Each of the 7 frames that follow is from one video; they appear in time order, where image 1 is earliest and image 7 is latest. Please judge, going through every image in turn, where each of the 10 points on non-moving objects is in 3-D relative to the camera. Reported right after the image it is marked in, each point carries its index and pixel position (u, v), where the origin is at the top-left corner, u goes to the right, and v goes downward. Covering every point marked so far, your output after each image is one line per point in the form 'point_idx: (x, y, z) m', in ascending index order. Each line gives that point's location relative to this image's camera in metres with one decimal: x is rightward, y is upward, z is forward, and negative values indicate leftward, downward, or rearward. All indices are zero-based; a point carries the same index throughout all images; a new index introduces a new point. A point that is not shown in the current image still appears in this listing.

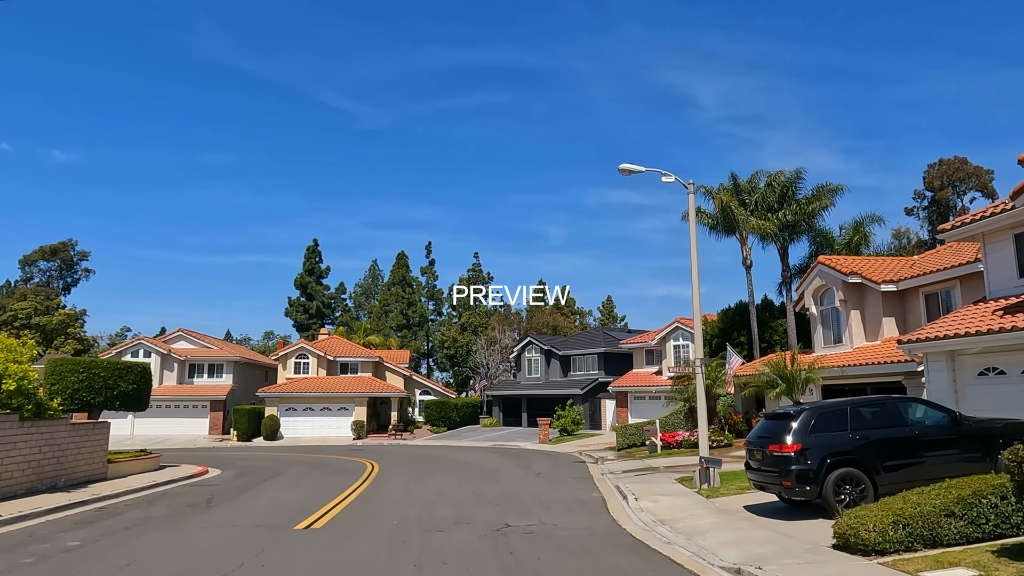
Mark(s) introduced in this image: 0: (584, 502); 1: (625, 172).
0: (+1.5, -4.5, +14.8) m
1: (+2.8, +2.8, +17.4) m
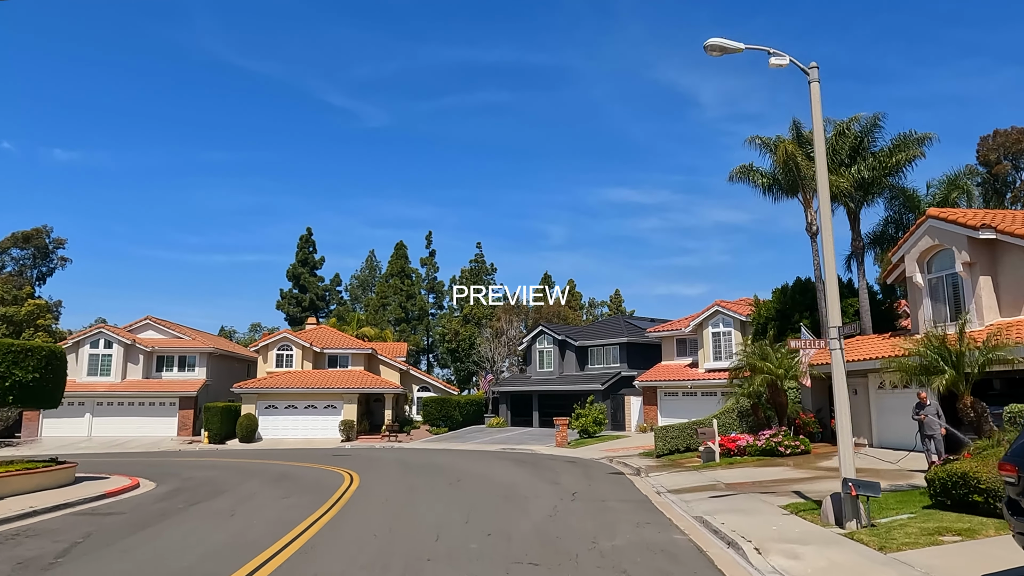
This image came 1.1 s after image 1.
0: (+2.1, -3.4, +9.1) m
1: (+3.4, +3.9, +11.6) m
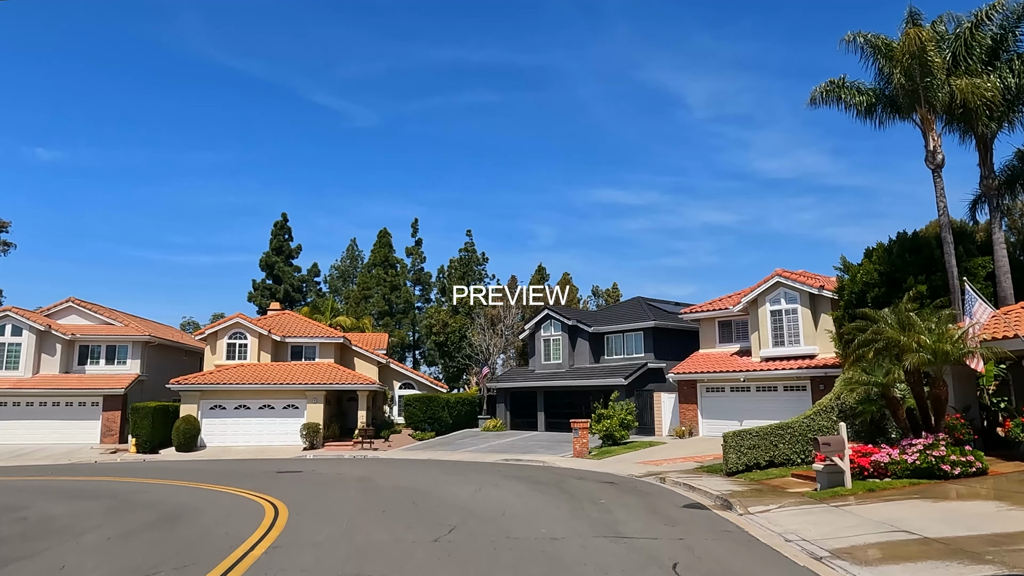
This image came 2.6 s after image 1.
0: (+2.7, -2.1, +1.5) m
1: (+3.9, +5.3, +4.1) m
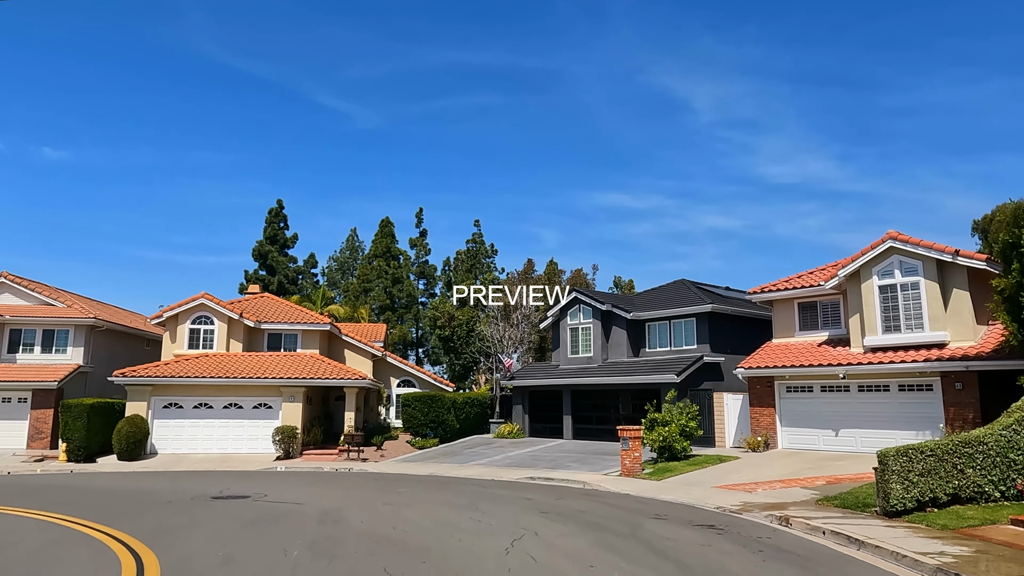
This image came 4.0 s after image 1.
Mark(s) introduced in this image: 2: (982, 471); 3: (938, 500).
0: (+3.4, -1.0, -5.0) m
1: (+4.7, +6.4, -2.4) m
2: (+8.2, -3.2, +12.2) m
3: (+7.2, -3.6, +11.9) m
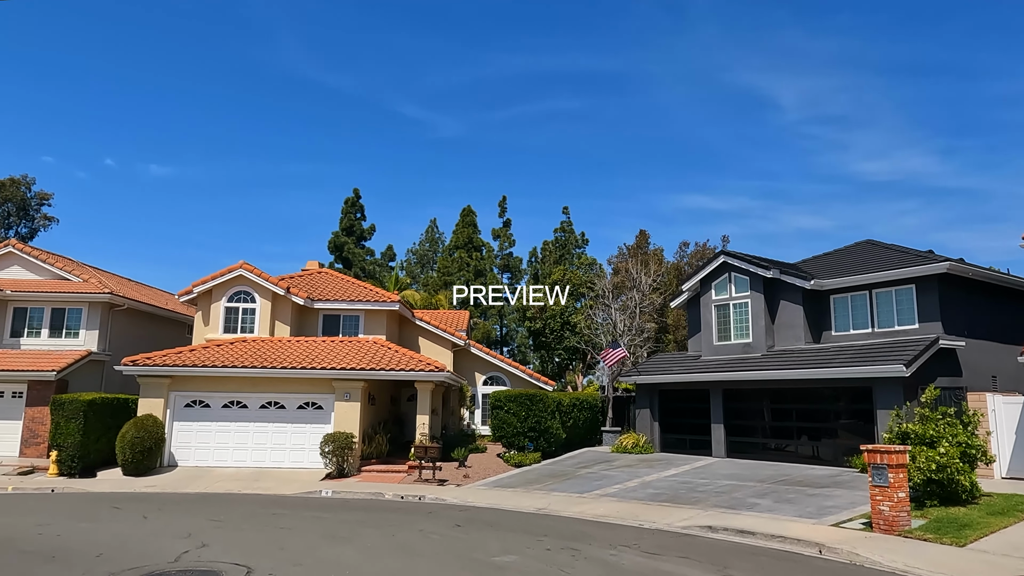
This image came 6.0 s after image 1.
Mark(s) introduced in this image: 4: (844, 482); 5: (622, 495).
0: (+3.4, +0.5, -13.2) m
1: (+4.9, +7.9, -10.7) m
2: (+10.1, -1.8, +3.3) m
3: (+9.2, -2.2, +3.1) m
4: (+7.5, -4.4, +16.0) m
5: (+2.6, -4.9, +16.6) m
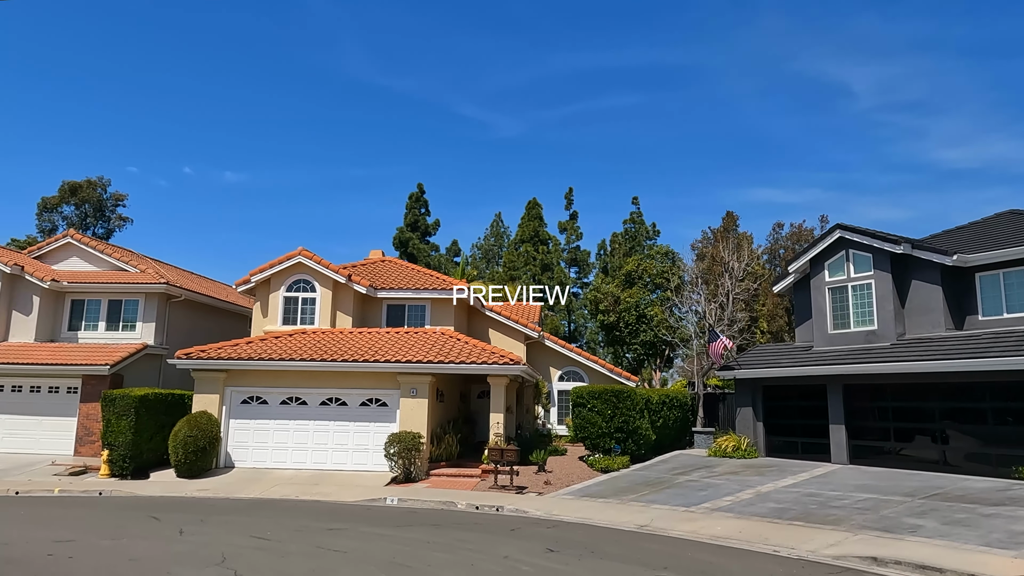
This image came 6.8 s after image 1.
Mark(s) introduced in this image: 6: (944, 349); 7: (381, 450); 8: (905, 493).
0: (+2.5, +1.0, -15.8) m
1: (+4.2, +8.3, -13.5) m
2: (+10.7, -1.2, 0.0) m
3: (+9.7, -1.6, -0.2) m
4: (+9.3, -3.8, +12.8) m
5: (+4.5, -4.3, +13.8) m
6: (+10.4, -1.5, +17.0) m
7: (-3.6, -4.5, +19.5) m
8: (+7.9, -4.1, +14.1) m
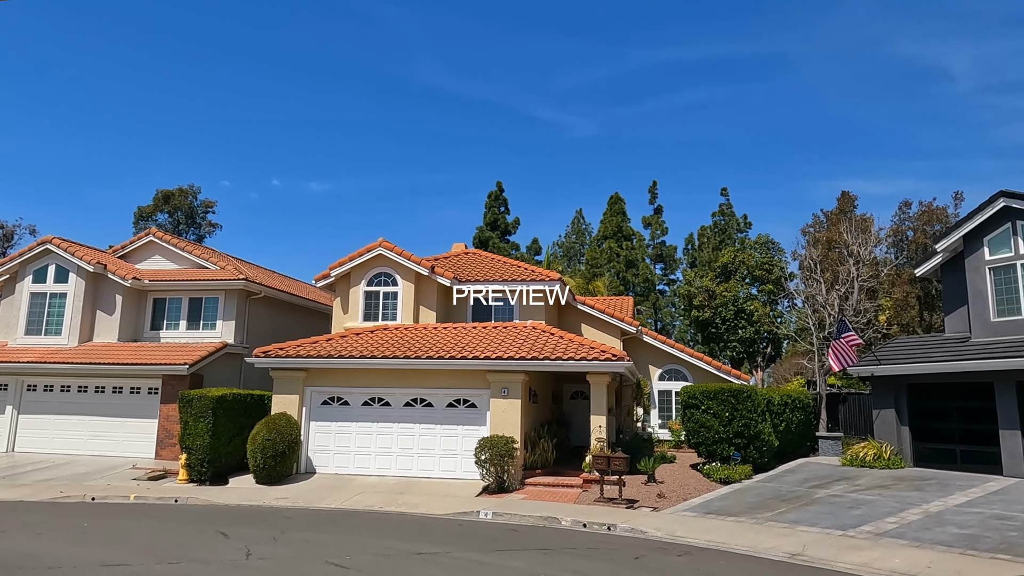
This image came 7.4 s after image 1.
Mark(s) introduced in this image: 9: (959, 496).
0: (+1.1, +1.4, -18.1) m
1: (+2.9, +8.8, -15.9) m
2: (+11.0, -0.6, -3.2) m
3: (+10.0, -1.1, -3.3) m
4: (+11.1, -3.3, +9.7) m
5: (+6.4, -3.9, +11.2) m
6: (+12.6, -1.0, +13.7) m
7: (-1.0, -4.2, +17.7) m
8: (+9.8, -3.6, +11.1) m
9: (+8.8, -4.1, +14.0) m
